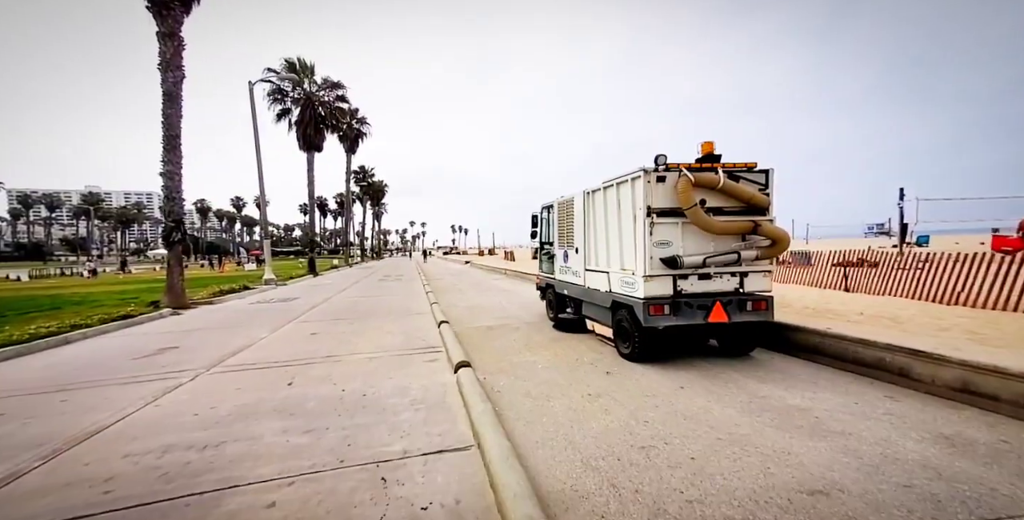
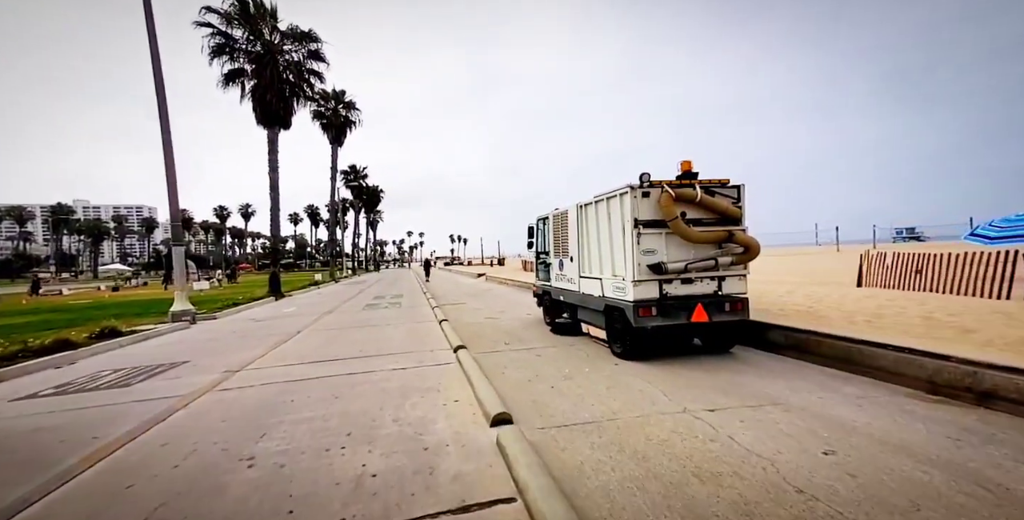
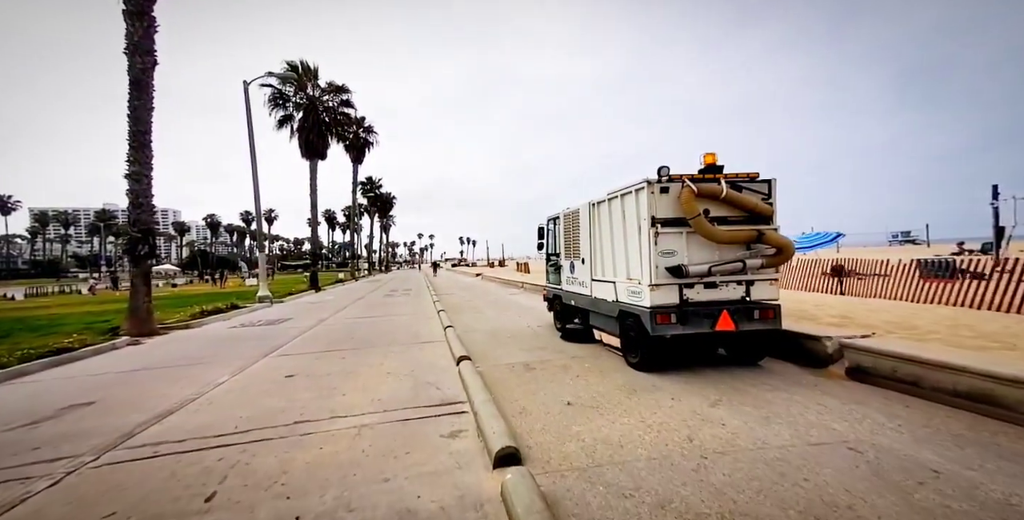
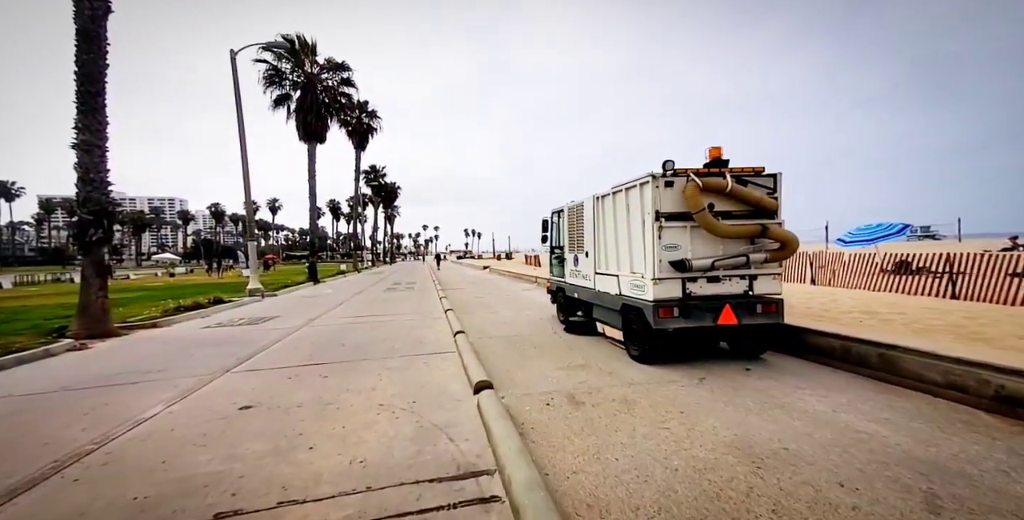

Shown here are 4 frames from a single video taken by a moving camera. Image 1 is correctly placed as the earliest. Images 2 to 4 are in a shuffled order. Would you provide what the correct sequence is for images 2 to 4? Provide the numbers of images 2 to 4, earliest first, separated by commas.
3, 4, 2
